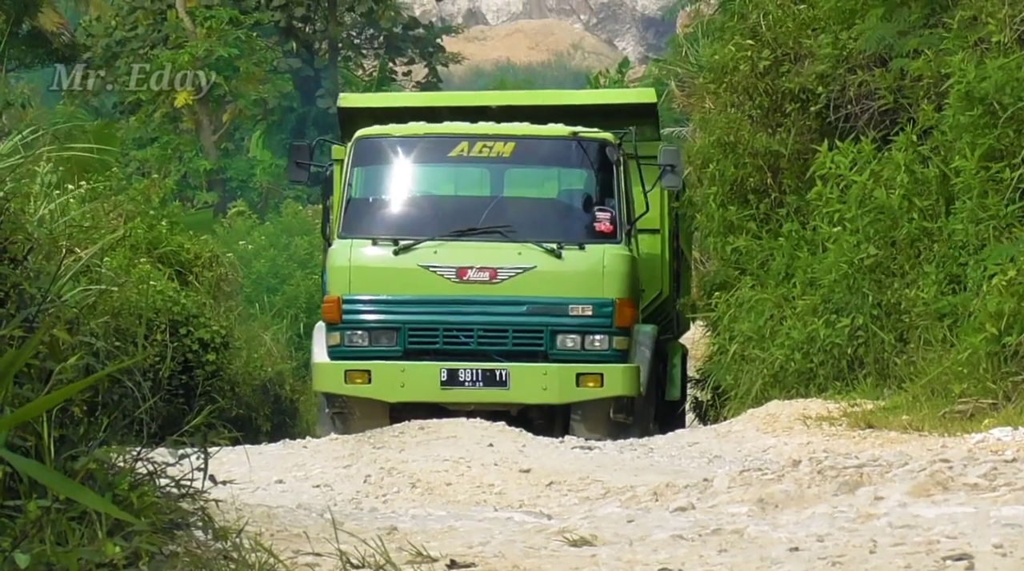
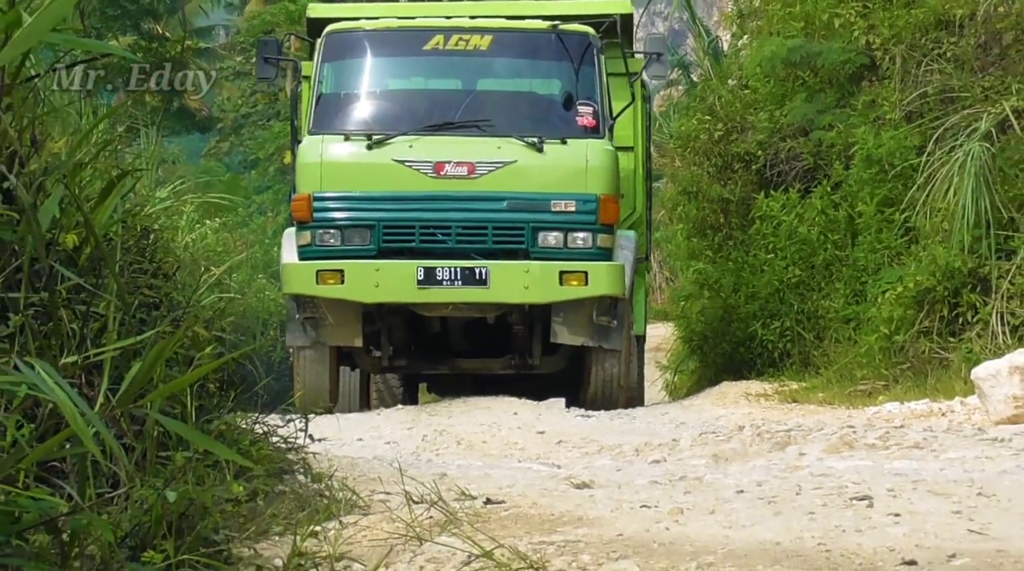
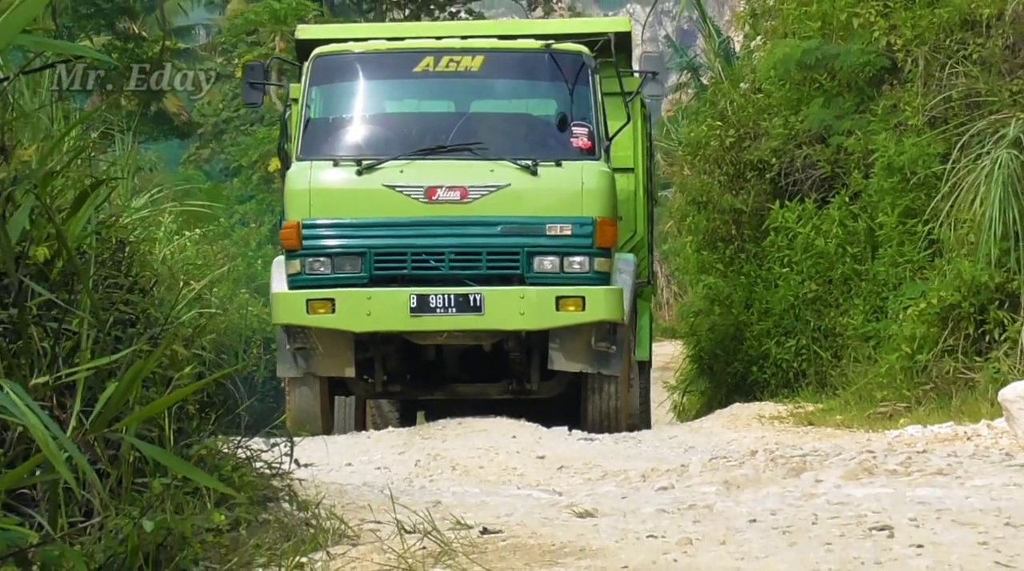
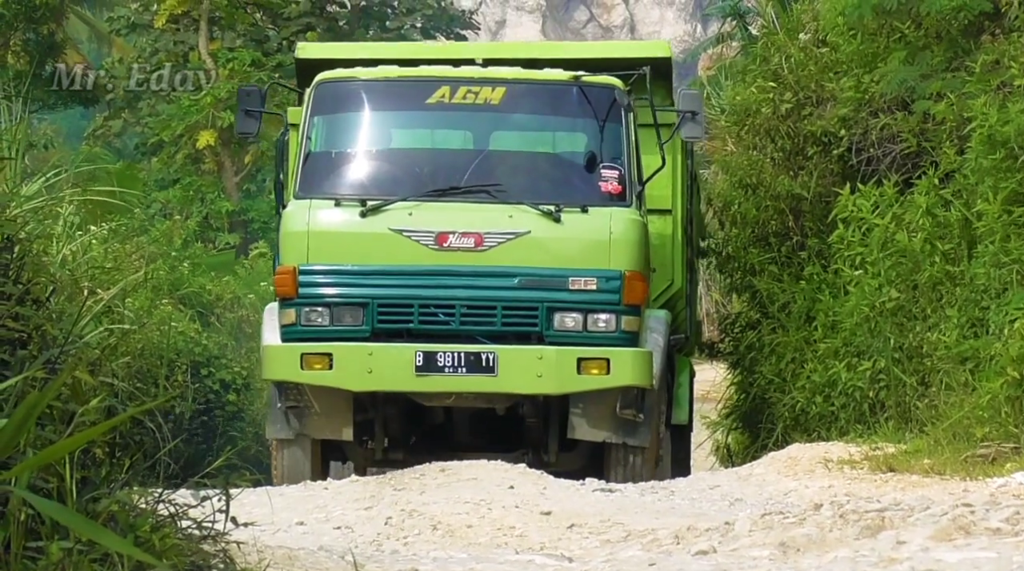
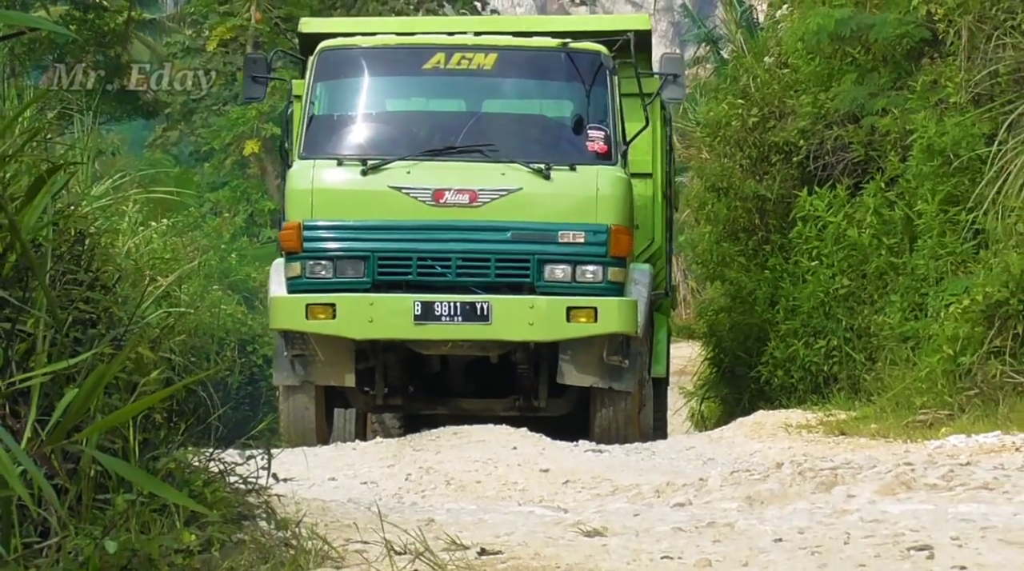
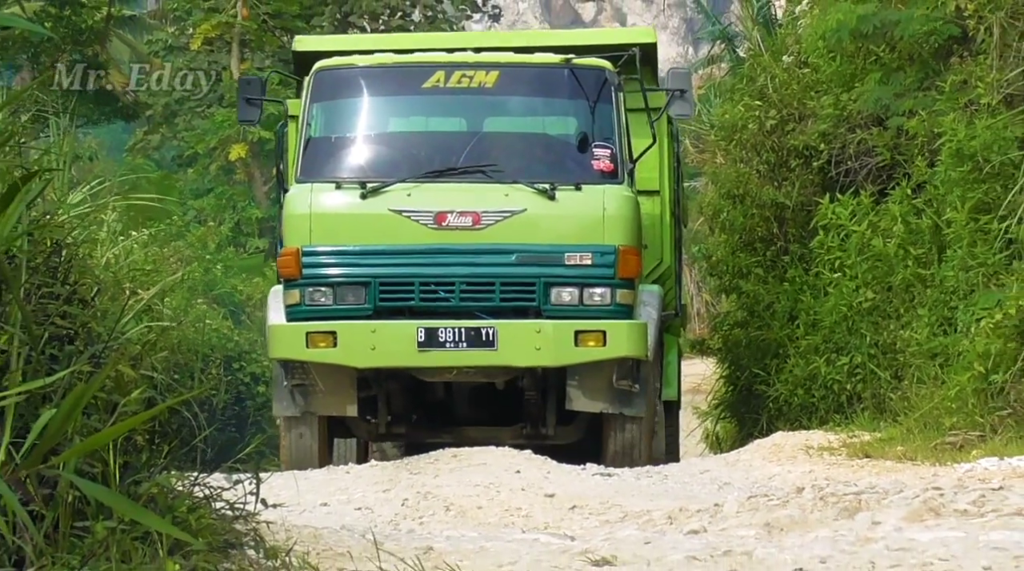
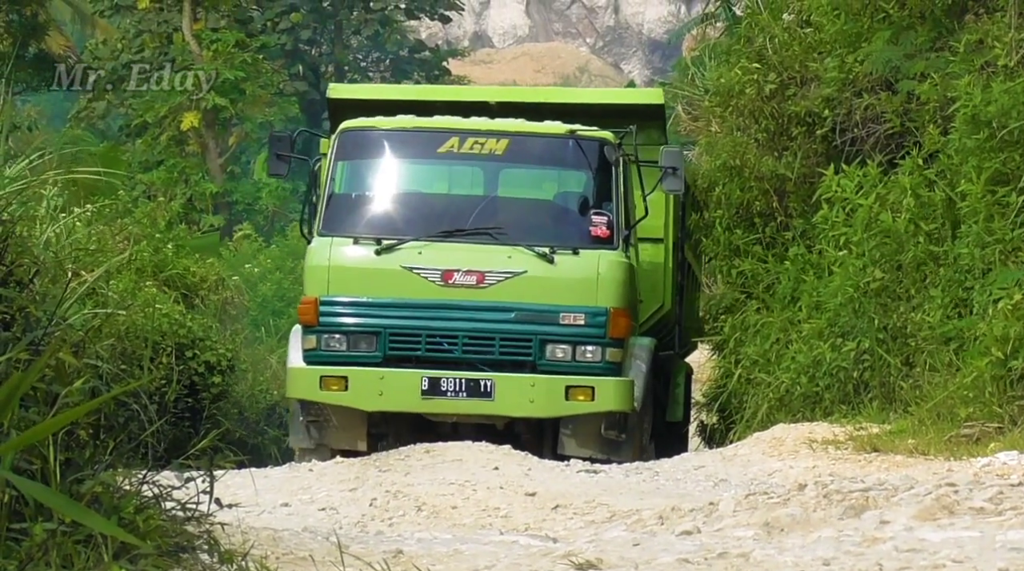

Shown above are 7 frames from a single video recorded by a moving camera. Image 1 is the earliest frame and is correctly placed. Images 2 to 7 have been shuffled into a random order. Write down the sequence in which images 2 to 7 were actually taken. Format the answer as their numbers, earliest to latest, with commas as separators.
7, 4, 6, 5, 3, 2
